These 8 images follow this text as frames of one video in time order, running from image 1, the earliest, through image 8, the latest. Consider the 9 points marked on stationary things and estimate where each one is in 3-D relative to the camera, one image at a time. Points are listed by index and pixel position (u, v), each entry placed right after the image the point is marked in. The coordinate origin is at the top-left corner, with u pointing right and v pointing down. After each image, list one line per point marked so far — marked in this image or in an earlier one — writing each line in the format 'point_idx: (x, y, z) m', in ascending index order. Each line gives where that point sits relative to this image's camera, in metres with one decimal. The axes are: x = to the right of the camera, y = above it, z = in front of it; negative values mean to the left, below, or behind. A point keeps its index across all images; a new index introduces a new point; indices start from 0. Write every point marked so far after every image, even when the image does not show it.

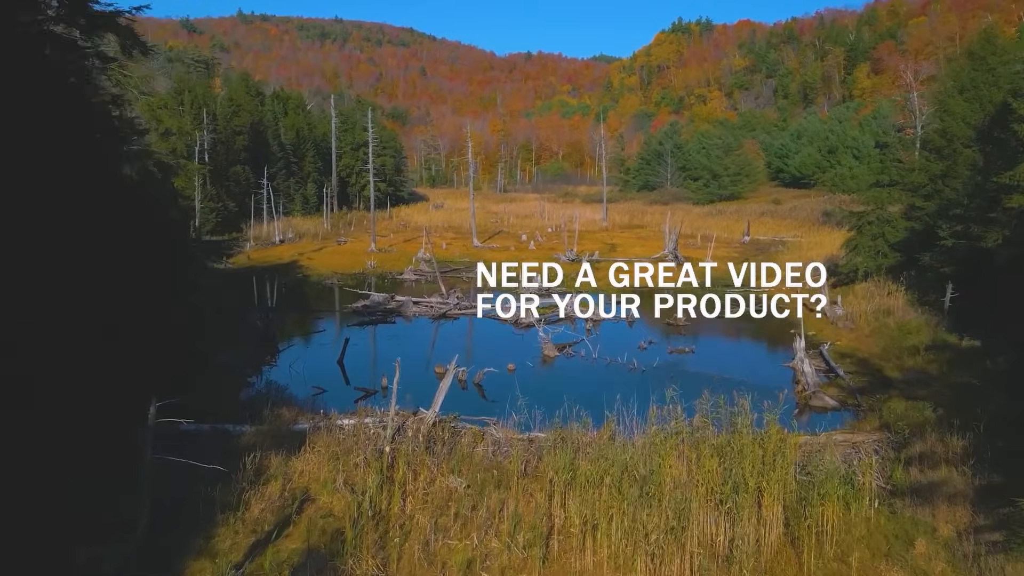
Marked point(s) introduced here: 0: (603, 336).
0: (+2.1, -1.1, +18.2) m
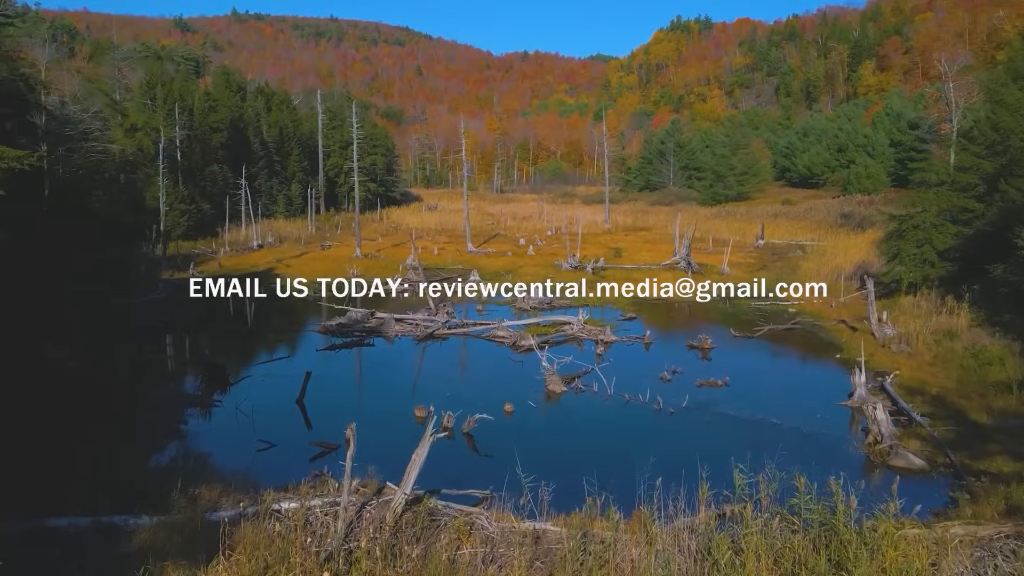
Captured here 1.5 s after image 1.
0: (+2.1, -1.5, +15.4) m
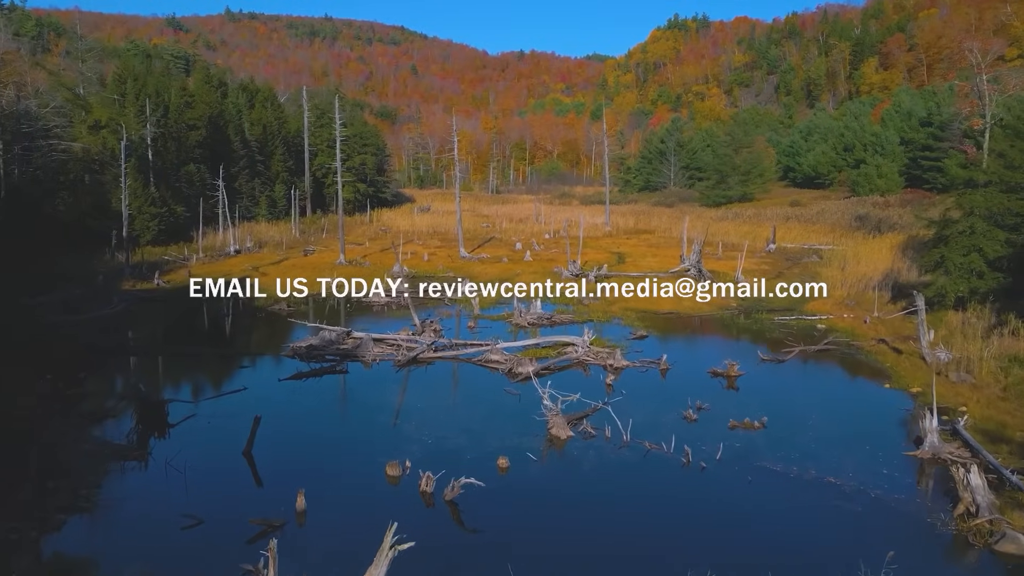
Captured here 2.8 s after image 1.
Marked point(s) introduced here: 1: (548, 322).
0: (+2.0, -1.8, +13.1) m
1: (+0.9, -0.8, +19.4) m
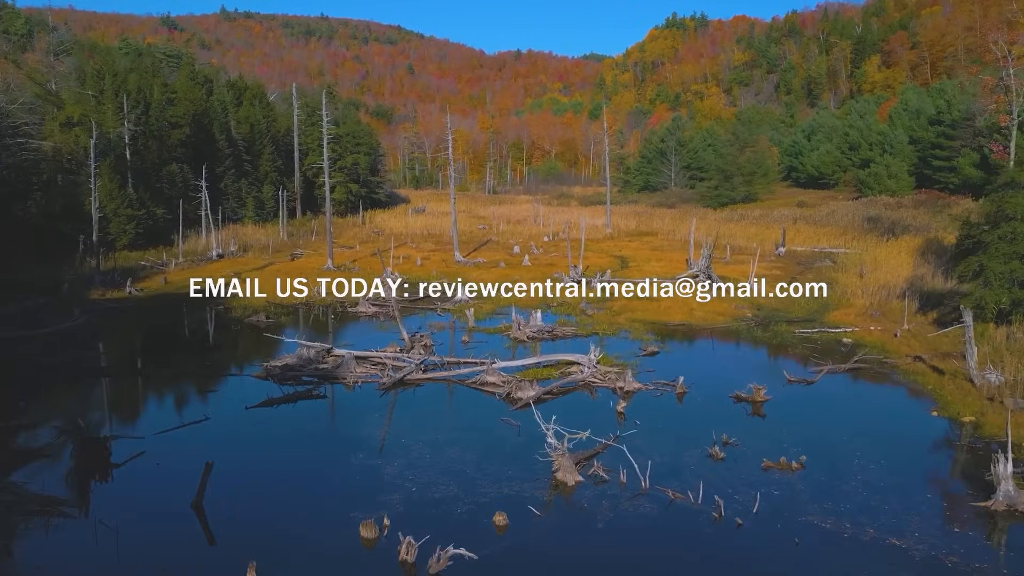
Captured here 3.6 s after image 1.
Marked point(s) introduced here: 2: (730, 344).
0: (+2.0, -2.1, +11.4) m
1: (+0.8, -1.0, +17.7) m
2: (+4.9, -1.2, +17.6) m
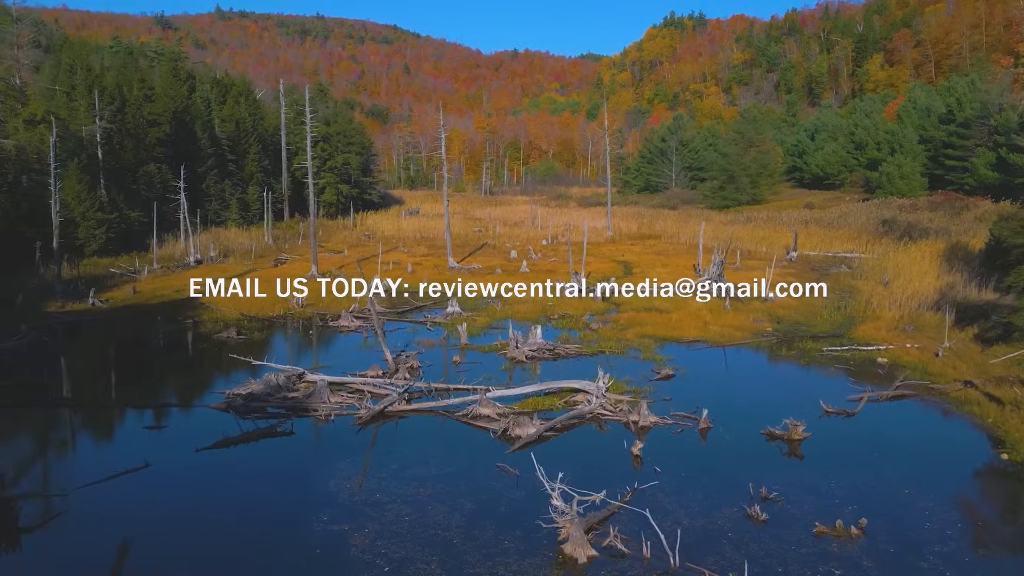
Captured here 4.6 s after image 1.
0: (+1.9, -2.3, +9.6) m
1: (+0.7, -1.3, +15.9) m
2: (+4.8, -1.5, +15.8) m
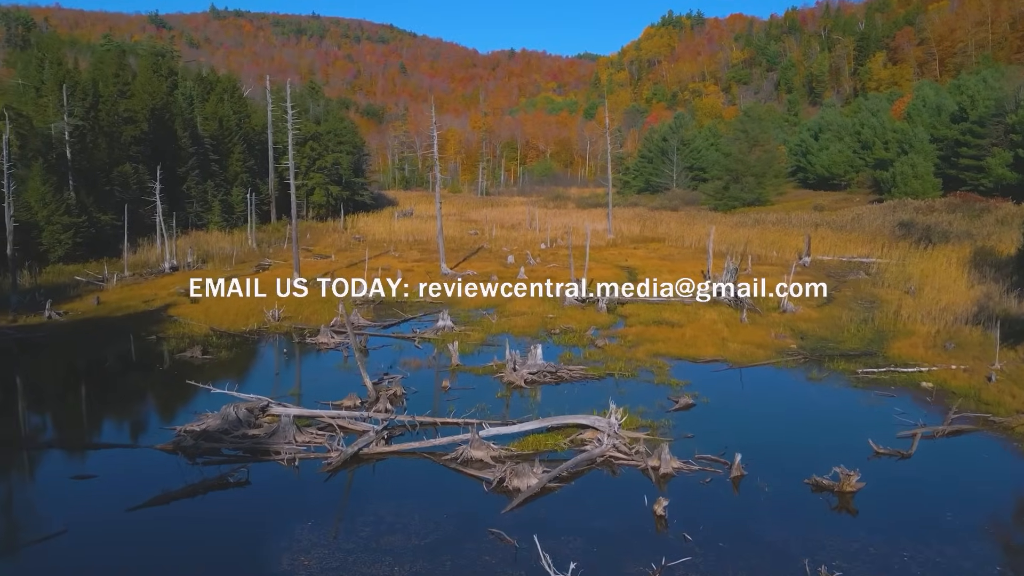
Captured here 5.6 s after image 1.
0: (+1.9, -2.6, +7.8) m
1: (+0.7, -1.6, +14.1) m
2: (+4.8, -1.8, +14.0) m
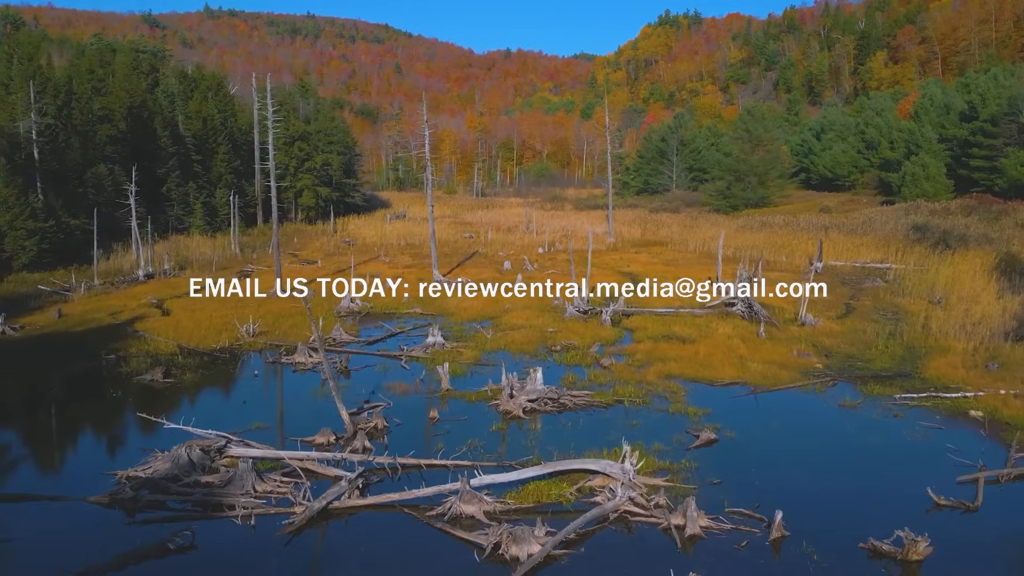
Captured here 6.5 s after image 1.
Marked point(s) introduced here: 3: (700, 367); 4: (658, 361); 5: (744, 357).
0: (+1.9, -2.9, +6.2) m
1: (+0.6, -1.9, +12.5) m
2: (+4.7, -2.0, +12.4) m
3: (+3.6, -1.5, +15.1) m
4: (+2.9, -1.4, +15.6) m
5: (+4.7, -1.4, +15.8) m
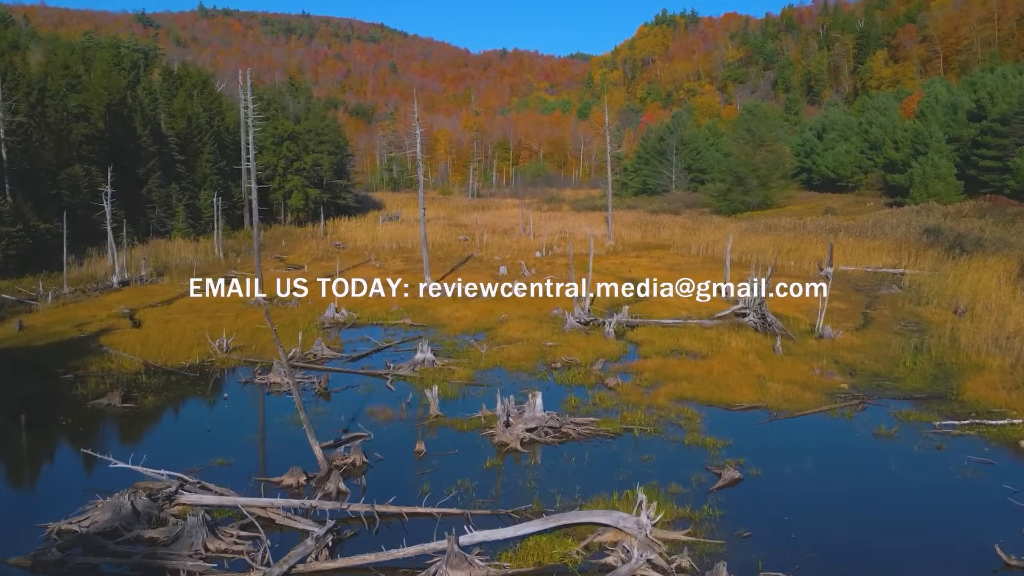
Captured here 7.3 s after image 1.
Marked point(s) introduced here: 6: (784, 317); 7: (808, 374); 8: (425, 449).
0: (+1.8, -3.1, +4.8) m
1: (+0.6, -2.1, +11.1) m
2: (+4.7, -2.3, +11.0) m
3: (+3.6, -1.7, +13.7) m
4: (+2.8, -1.7, +14.3) m
5: (+4.6, -1.6, +14.5) m
6: (+6.9, -0.8, +19.8) m
7: (+5.5, -1.6, +14.7) m
8: (-1.2, -2.2, +10.8) m
